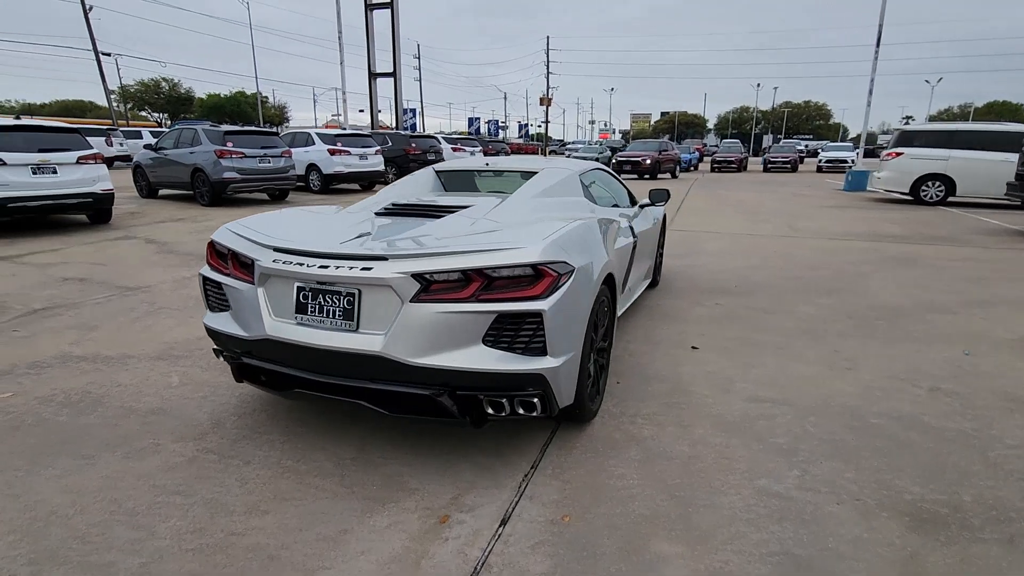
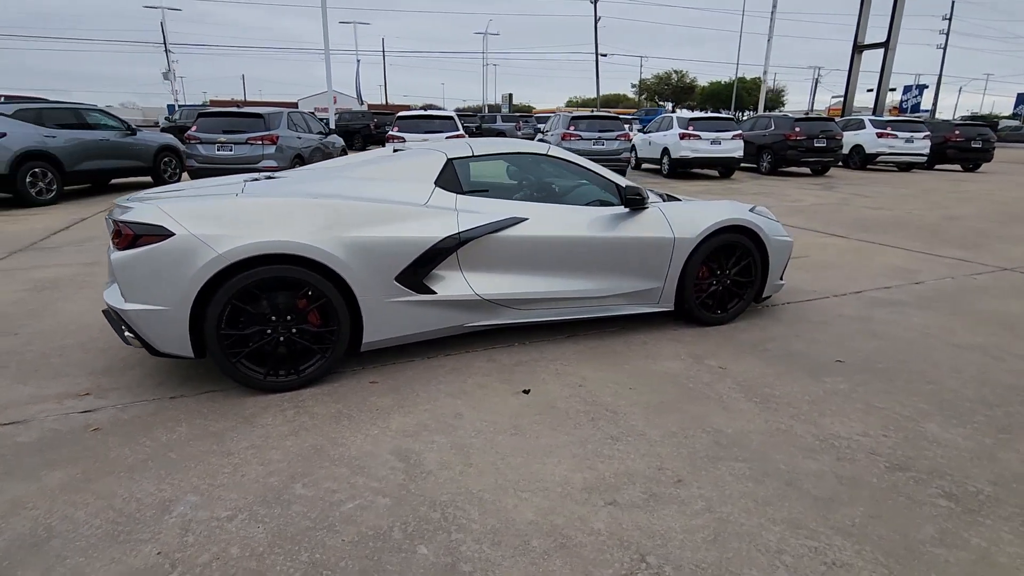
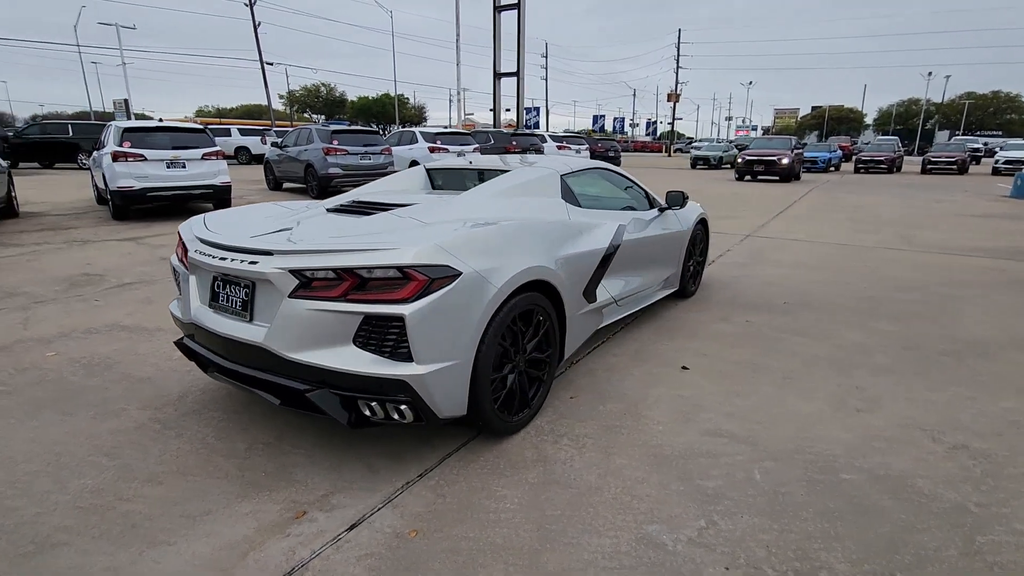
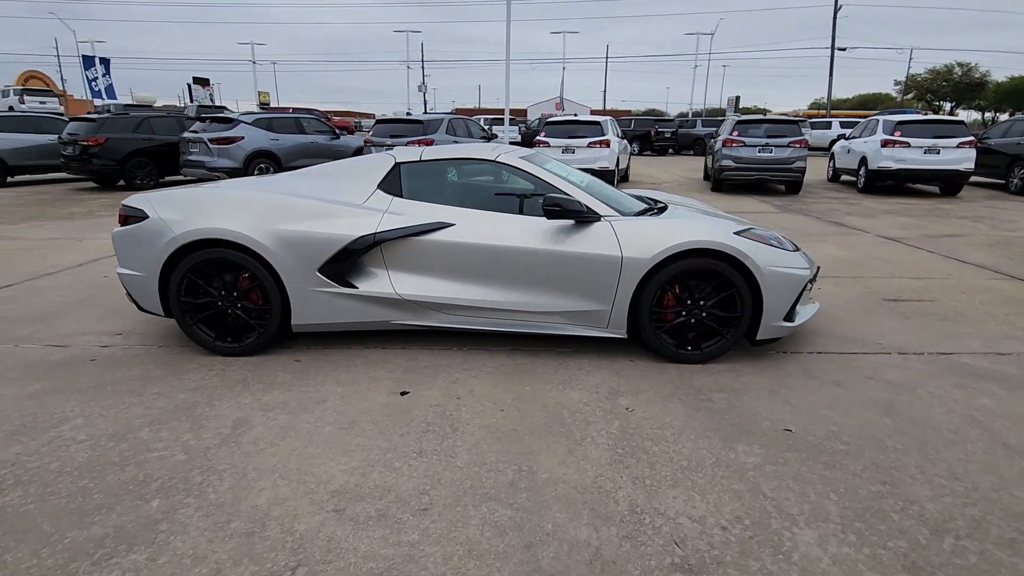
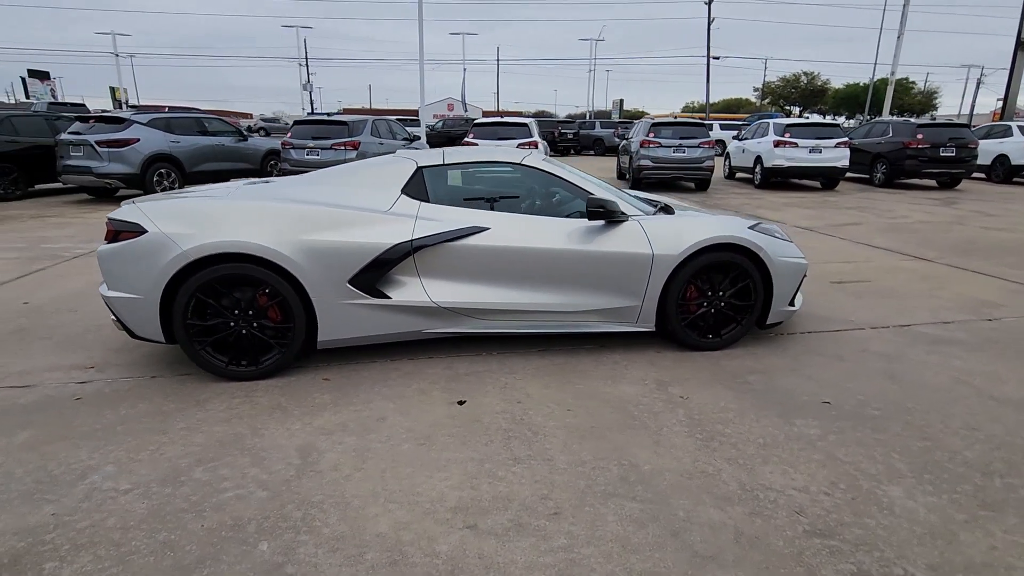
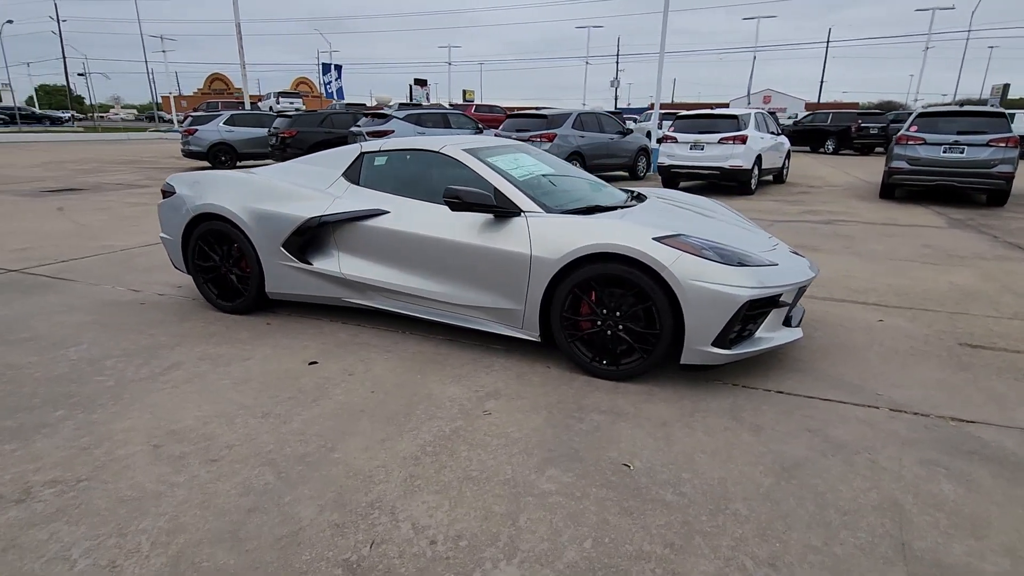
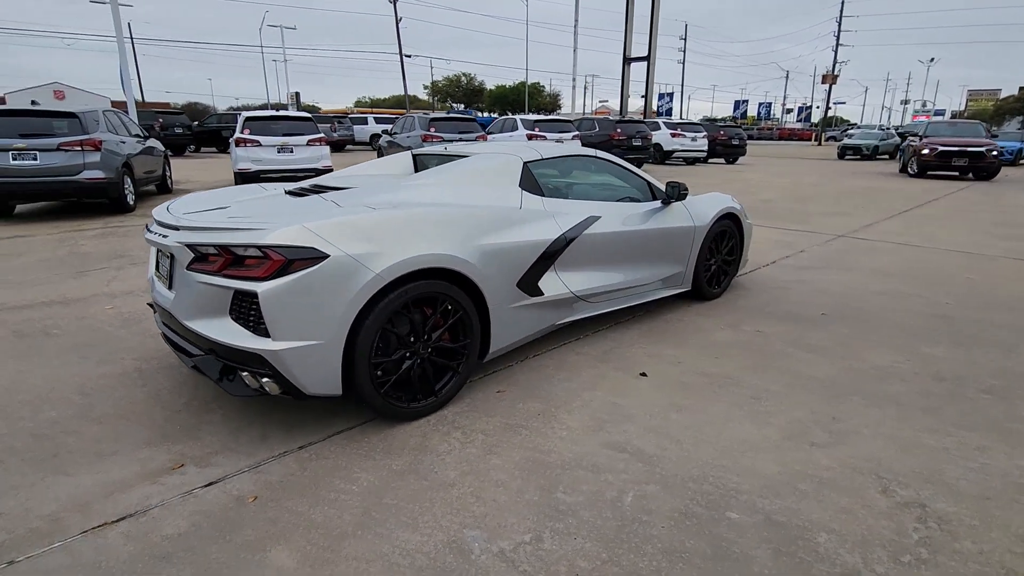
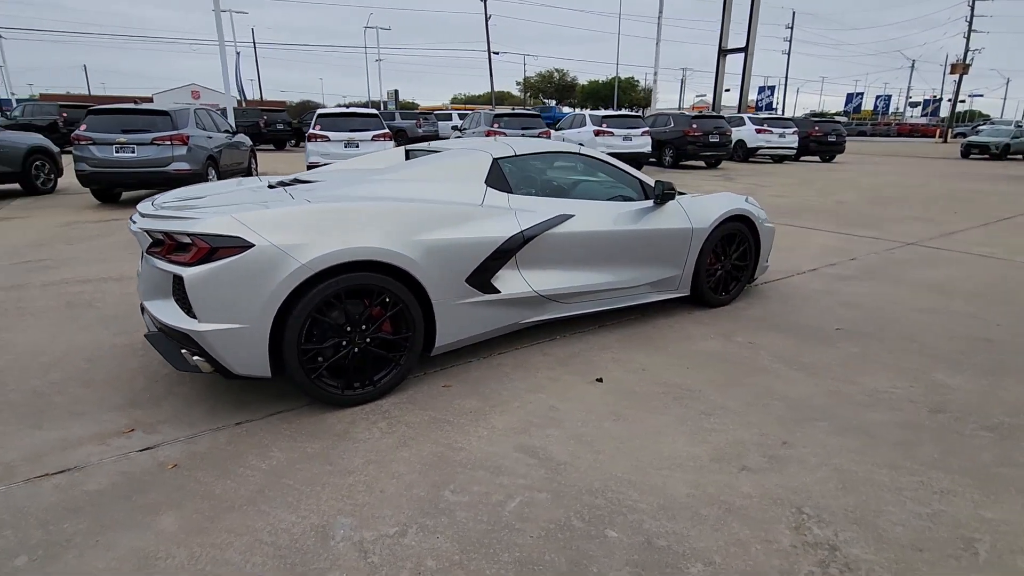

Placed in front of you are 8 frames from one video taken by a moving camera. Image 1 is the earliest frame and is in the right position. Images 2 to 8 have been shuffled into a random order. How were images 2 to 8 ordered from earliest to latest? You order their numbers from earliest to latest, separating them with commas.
3, 7, 8, 2, 5, 4, 6
